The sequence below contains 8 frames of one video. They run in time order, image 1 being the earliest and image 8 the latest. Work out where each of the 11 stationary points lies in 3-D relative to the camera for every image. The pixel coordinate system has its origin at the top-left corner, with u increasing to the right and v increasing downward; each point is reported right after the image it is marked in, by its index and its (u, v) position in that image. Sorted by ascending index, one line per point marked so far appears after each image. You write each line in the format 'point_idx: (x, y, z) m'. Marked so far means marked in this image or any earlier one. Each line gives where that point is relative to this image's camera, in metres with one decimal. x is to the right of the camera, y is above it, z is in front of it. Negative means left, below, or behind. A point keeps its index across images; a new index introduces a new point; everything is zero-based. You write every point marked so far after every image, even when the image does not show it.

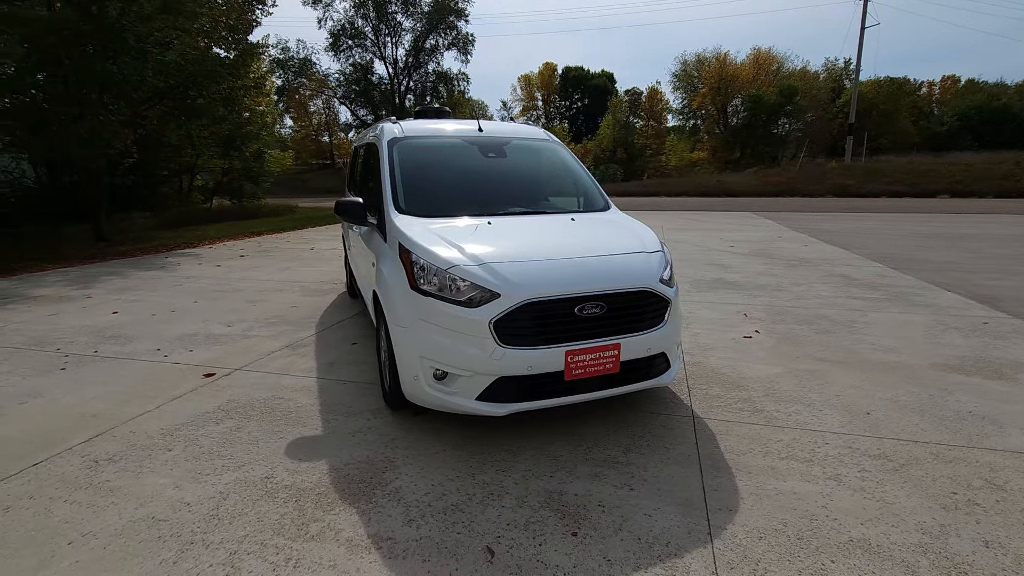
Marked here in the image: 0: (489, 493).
0: (-0.1, -1.1, +2.6) m
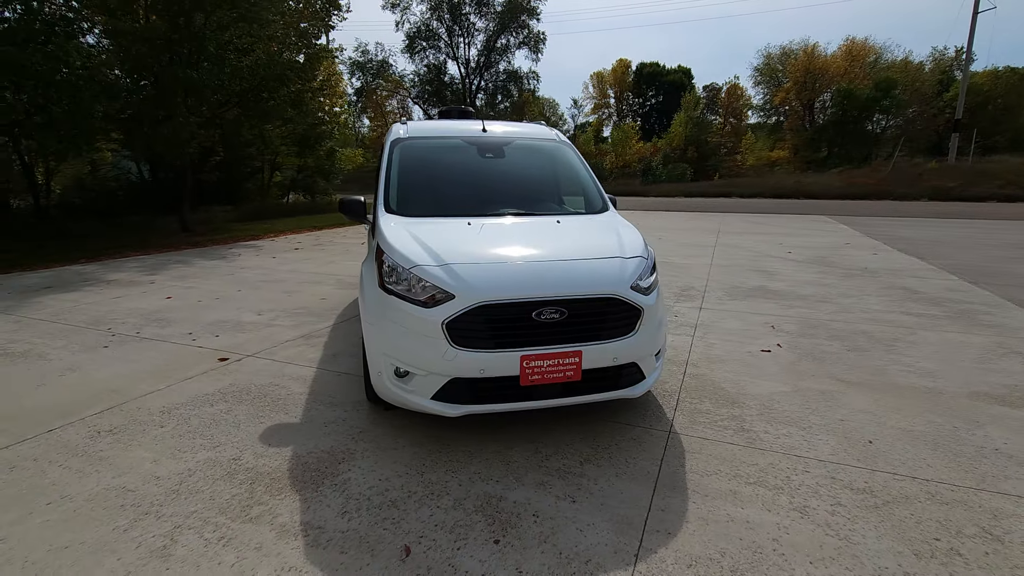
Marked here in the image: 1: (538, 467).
0: (-0.4, -1.1, +2.6) m
1: (+0.1, -1.0, +2.9) m
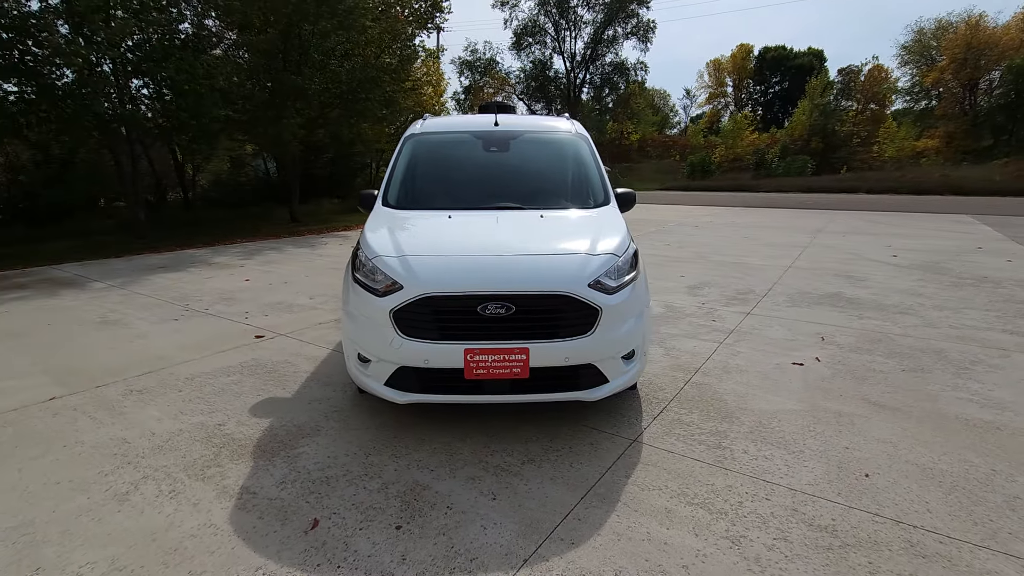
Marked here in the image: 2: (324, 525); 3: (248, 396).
0: (-0.8, -1.0, +2.8) m
1: (-0.2, -1.0, +2.9) m
2: (-0.9, -1.1, +2.4) m
3: (-1.9, -0.8, +3.7) m
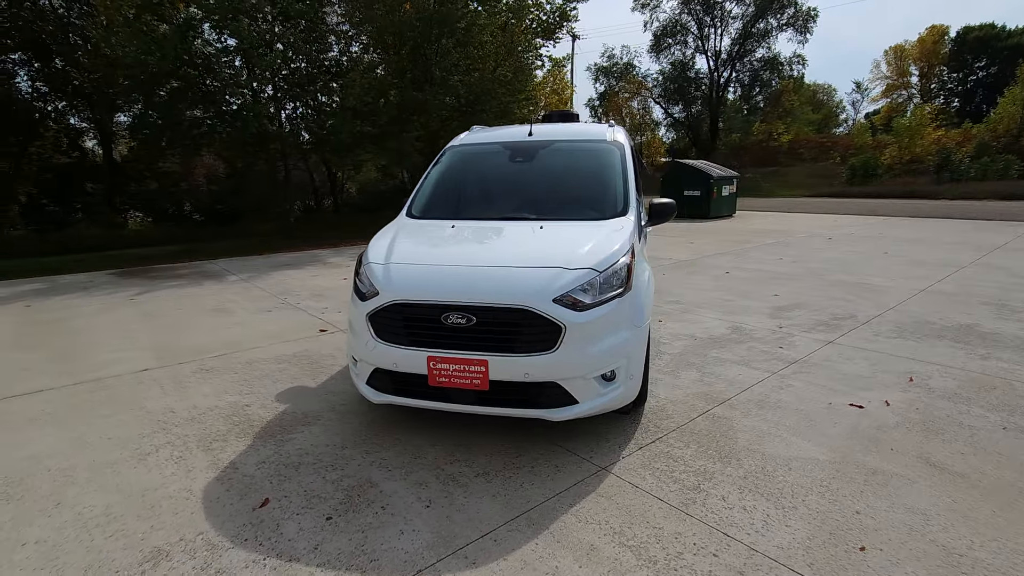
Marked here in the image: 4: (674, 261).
0: (-1.1, -1.0, +3.0) m
1: (-0.4, -1.0, +2.9) m
2: (-1.2, -1.1, +2.6) m
3: (-1.9, -0.8, +4.2) m
4: (+3.1, +0.5, +9.7) m
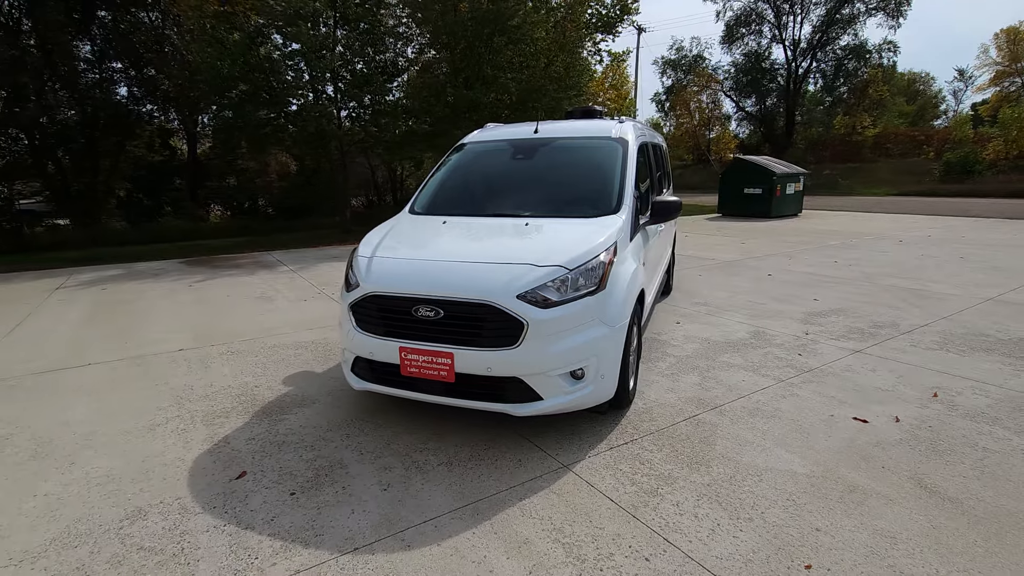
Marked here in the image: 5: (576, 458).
0: (-1.3, -1.0, +3.2) m
1: (-0.7, -1.0, +3.1) m
2: (-1.5, -1.1, +2.8) m
3: (-1.9, -0.7, +4.5) m
4: (+3.7, +0.4, +9.3) m
5: (+0.4, -1.0, +3.0) m
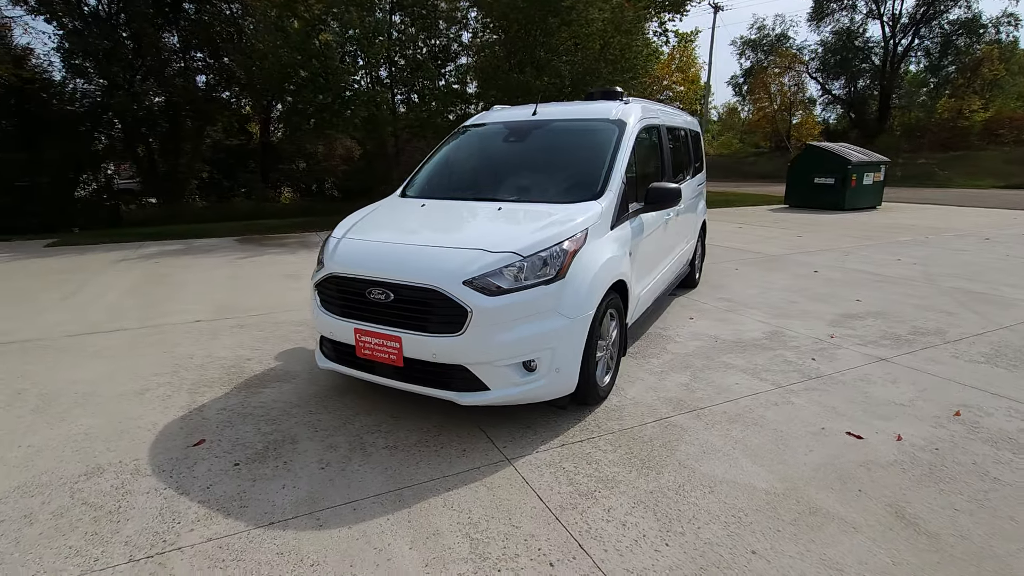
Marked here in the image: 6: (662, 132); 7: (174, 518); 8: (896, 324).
0: (-1.5, -0.8, +3.3) m
1: (-1.0, -0.9, +3.1) m
2: (-1.8, -0.9, +3.0) m
3: (-2.0, -0.5, +4.7) m
4: (+4.2, +0.5, +8.7) m
5: (+0.1, -0.9, +2.9) m
6: (+1.4, +1.5, +4.9) m
7: (-1.6, -1.1, +2.4) m
8: (+3.9, -0.4, +5.2) m
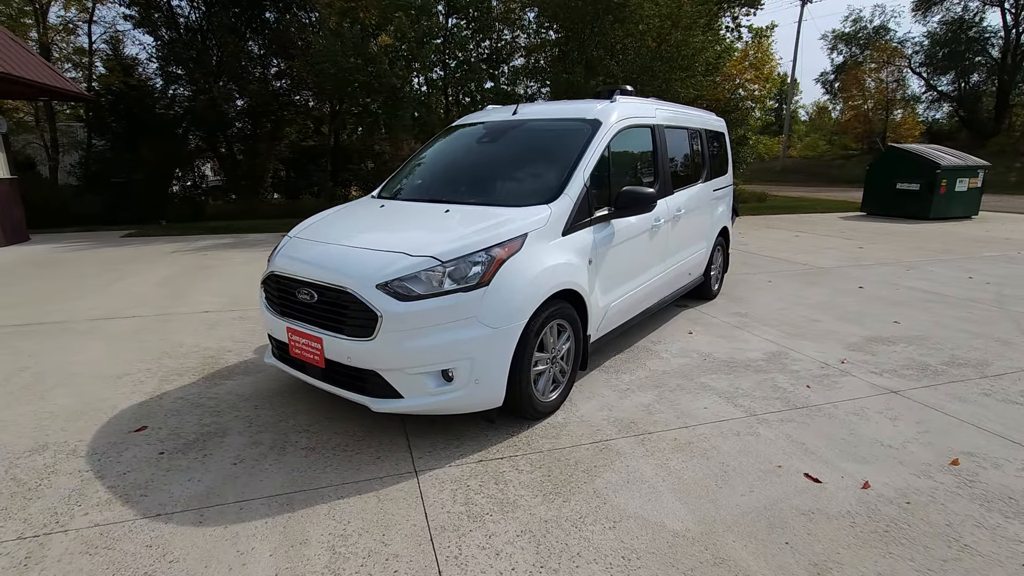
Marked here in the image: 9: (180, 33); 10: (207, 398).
0: (-2.0, -0.8, +3.4) m
1: (-1.4, -0.9, +3.1) m
2: (-2.3, -0.9, +3.1) m
3: (-2.2, -0.5, +4.8) m
4: (+4.5, +0.3, +7.9) m
5: (-0.4, -1.0, +2.8) m
6: (+1.3, +1.4, +4.6) m
7: (-2.1, -1.0, +2.5) m
8: (+3.7, -0.6, +4.5) m
9: (-11.1, +8.5, +17.0) m
10: (-2.1, -0.8, +3.6) m
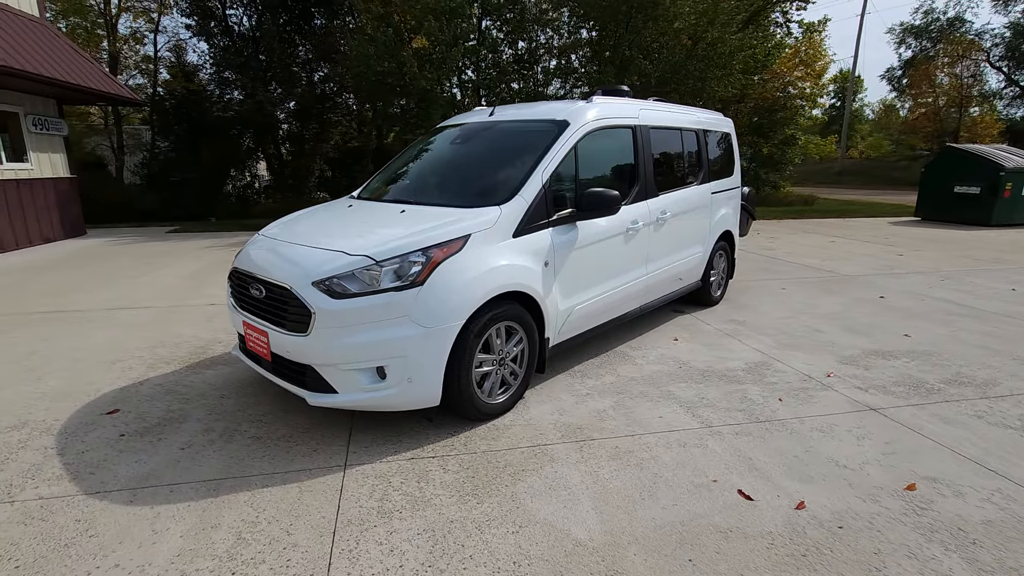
0: (-2.3, -0.8, +3.6) m
1: (-1.8, -0.8, +3.3) m
2: (-2.6, -0.8, +3.3) m
3: (-2.4, -0.4, +5.0) m
4: (+4.6, +0.2, +7.5) m
5: (-0.8, -1.0, +2.9) m
6: (+1.1, +1.4, +4.5) m
7: (-2.5, -1.0, +2.7) m
8: (+3.5, -0.7, +4.2) m
9: (-10.0, +8.7, +18.0) m
10: (-2.4, -0.7, +3.8) m
